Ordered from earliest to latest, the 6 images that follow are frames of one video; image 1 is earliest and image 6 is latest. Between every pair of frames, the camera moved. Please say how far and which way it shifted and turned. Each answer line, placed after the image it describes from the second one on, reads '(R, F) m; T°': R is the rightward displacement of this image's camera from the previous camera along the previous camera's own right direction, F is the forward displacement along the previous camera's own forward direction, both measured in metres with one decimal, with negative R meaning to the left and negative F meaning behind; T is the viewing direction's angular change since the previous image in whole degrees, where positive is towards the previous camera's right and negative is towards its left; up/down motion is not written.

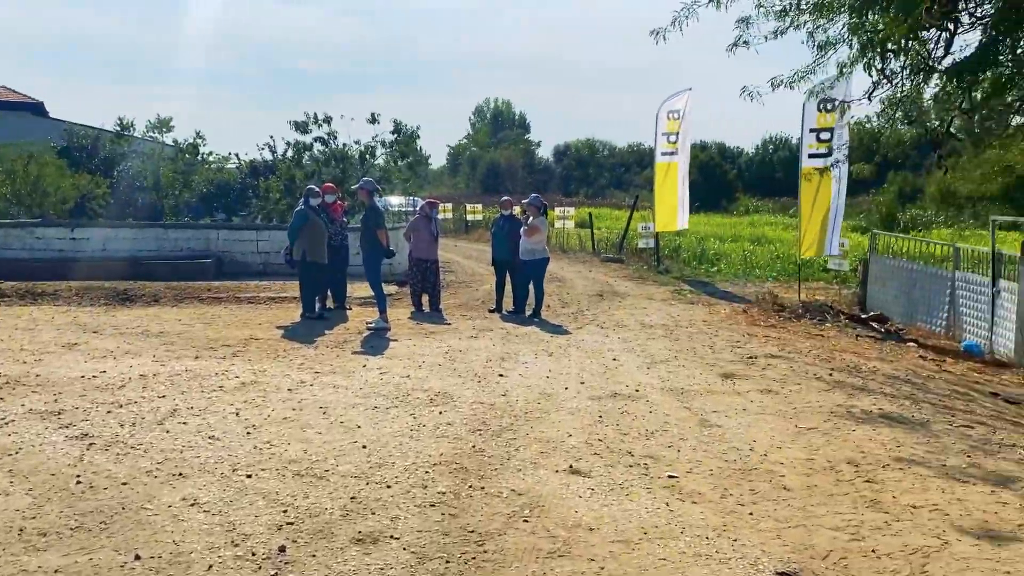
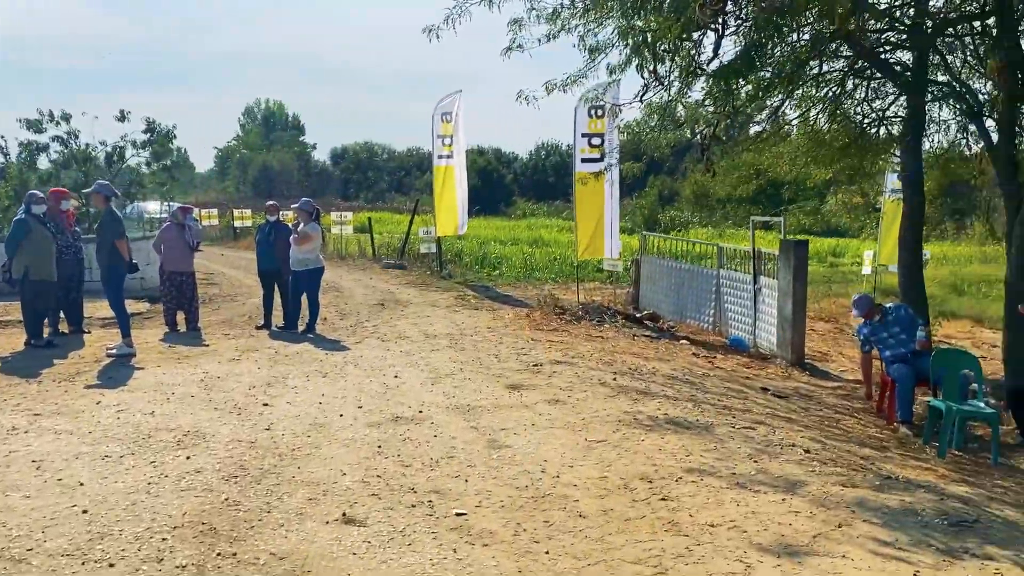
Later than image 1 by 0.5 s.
(+0.1, +0.6) m; +14°
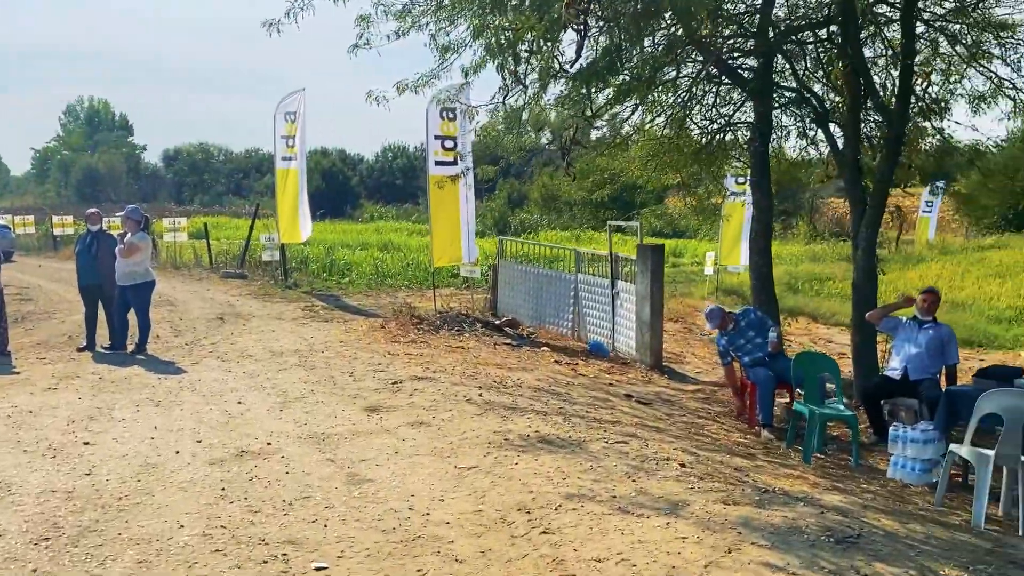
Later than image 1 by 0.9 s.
(-0.1, +0.4) m; +10°
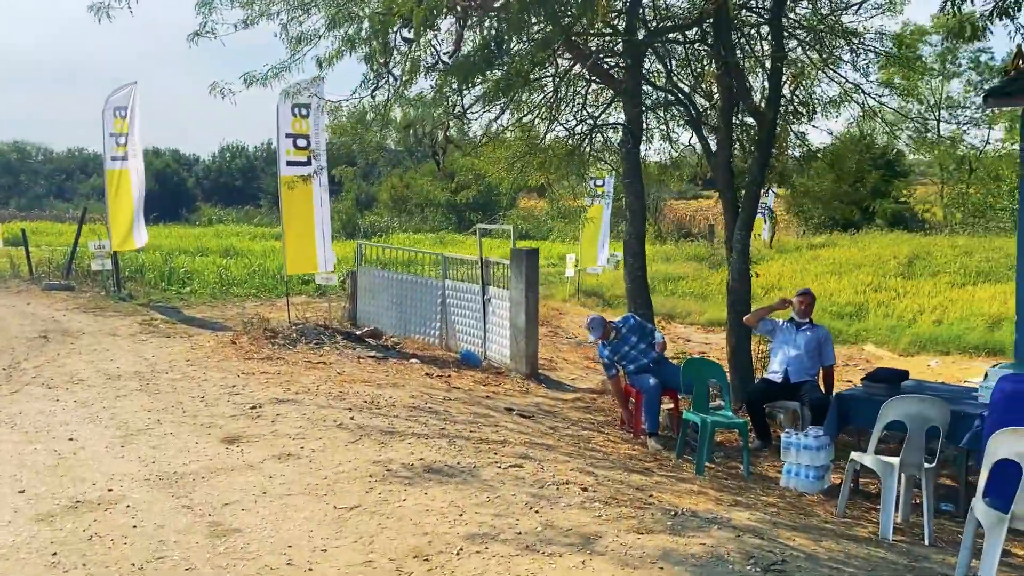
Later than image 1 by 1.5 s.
(-0.2, +0.5) m; +10°
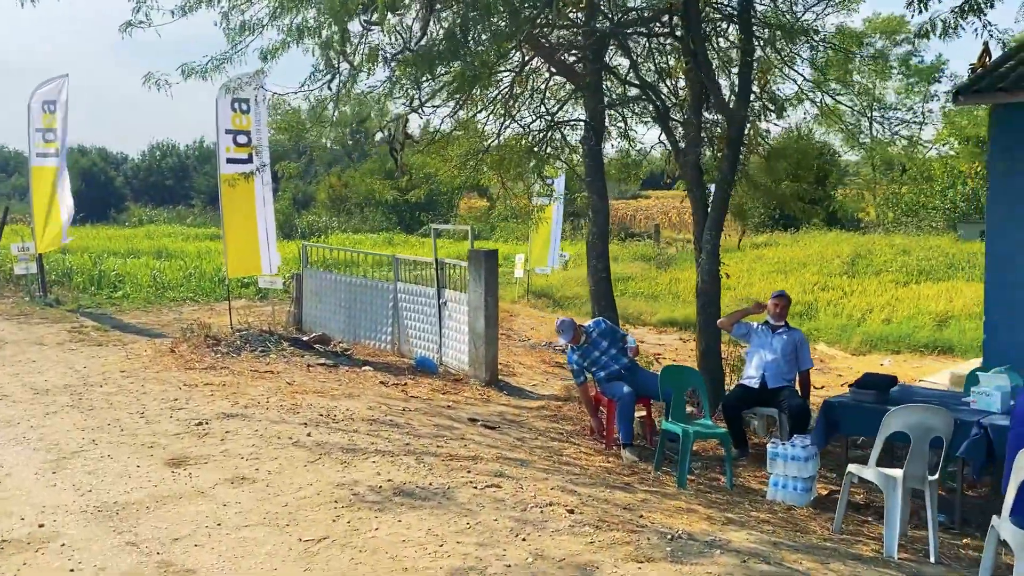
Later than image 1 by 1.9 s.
(-0.2, +0.4) m; +4°
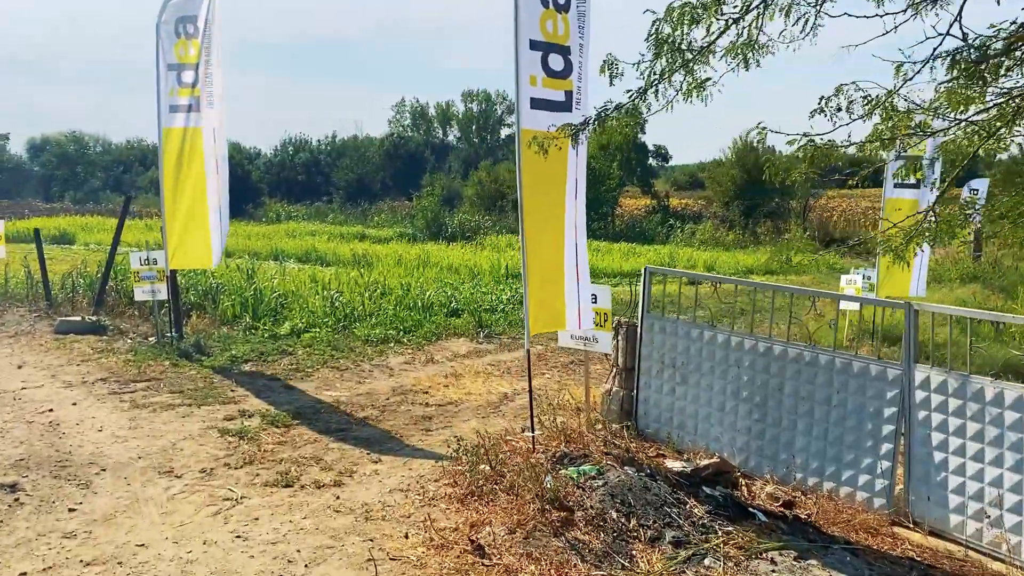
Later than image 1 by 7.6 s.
(-3.2, +6.0) m; -7°
